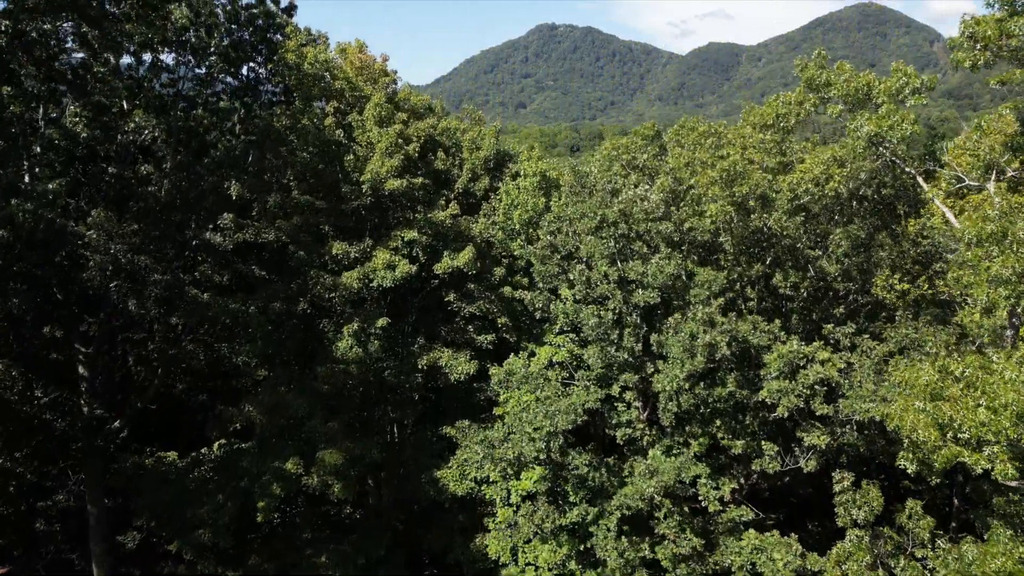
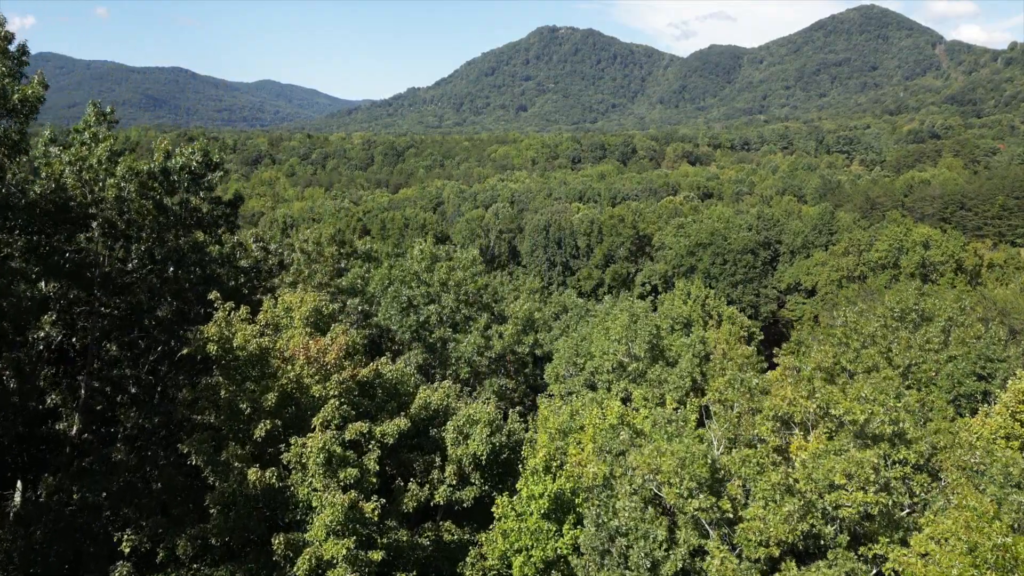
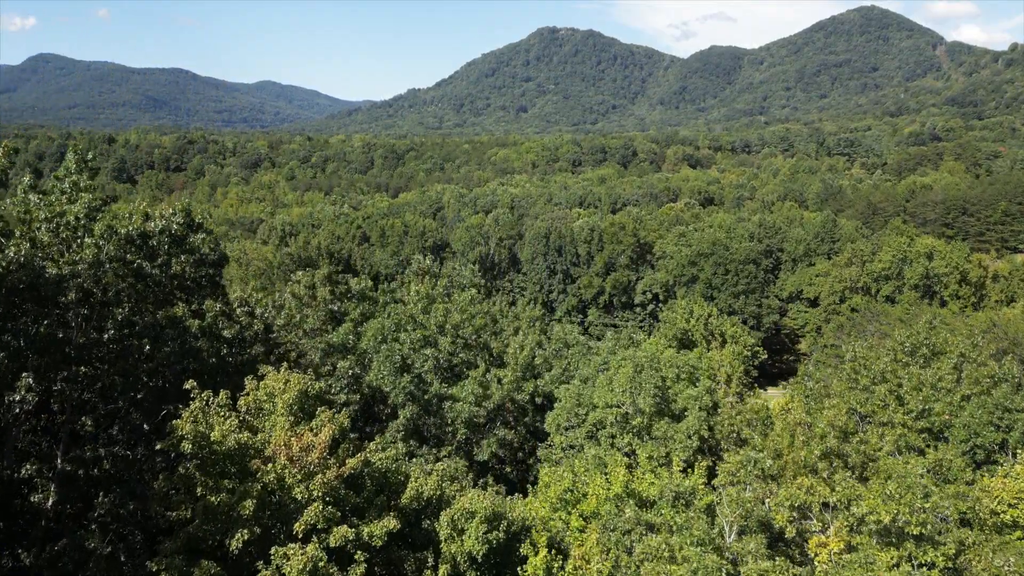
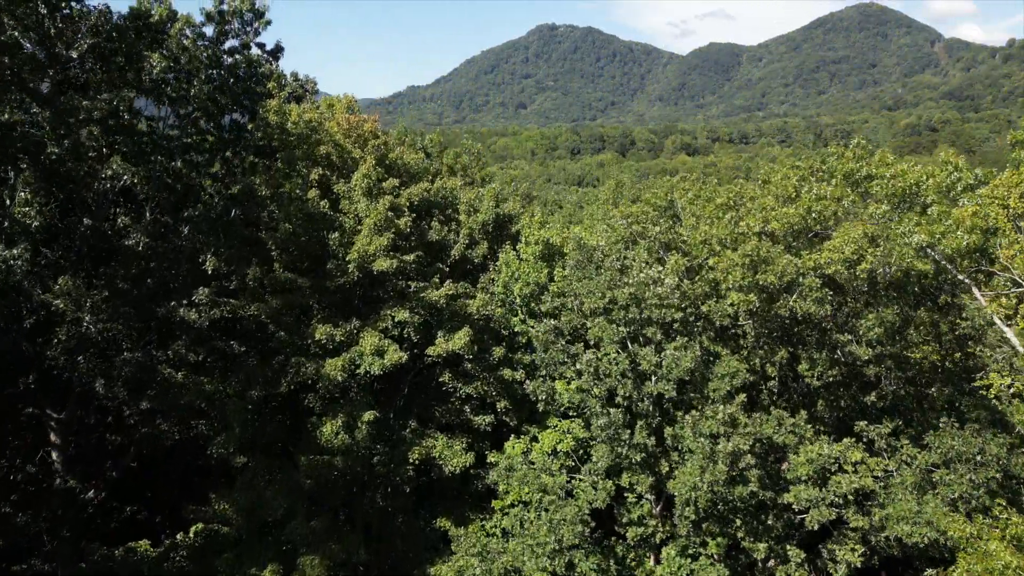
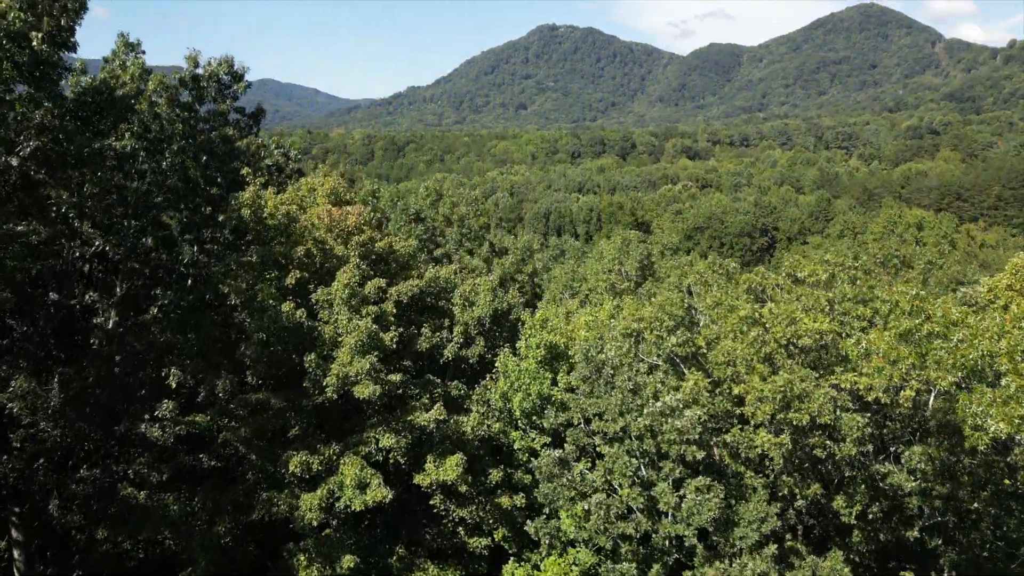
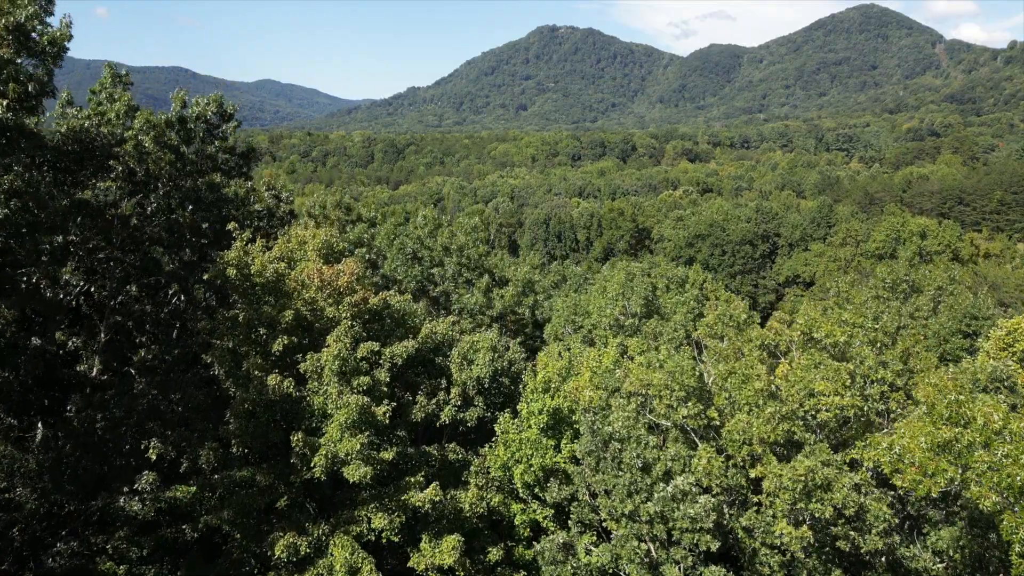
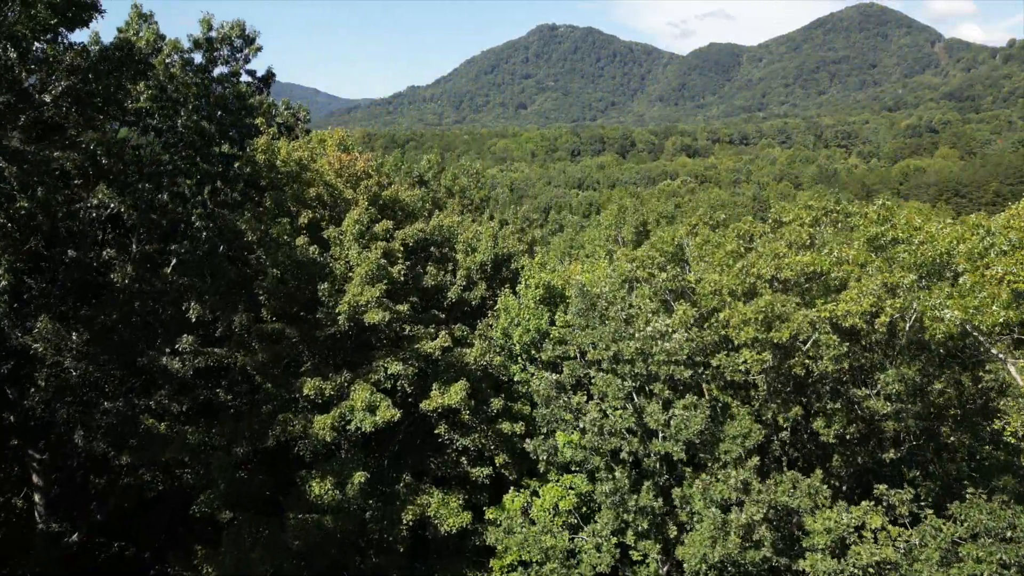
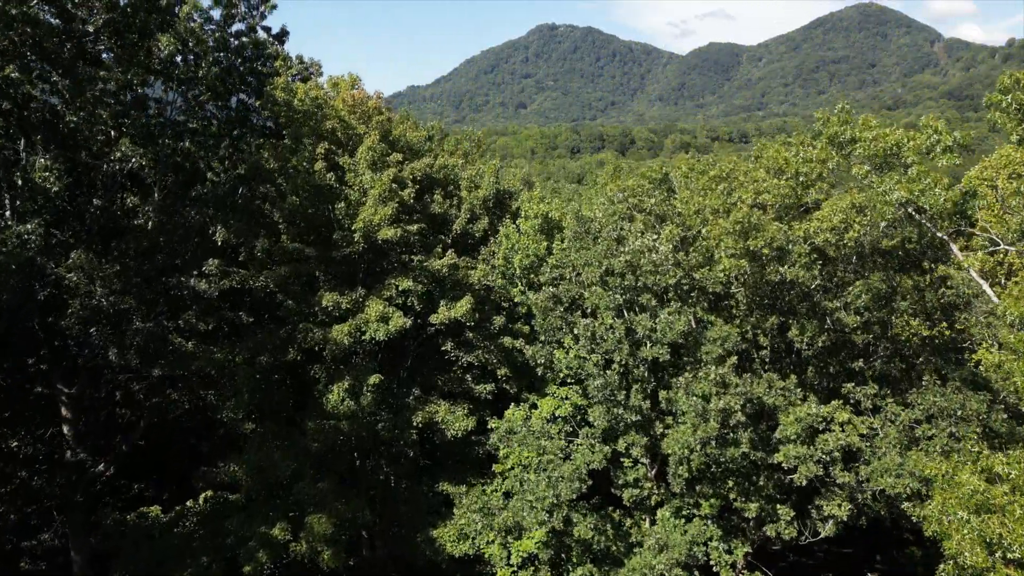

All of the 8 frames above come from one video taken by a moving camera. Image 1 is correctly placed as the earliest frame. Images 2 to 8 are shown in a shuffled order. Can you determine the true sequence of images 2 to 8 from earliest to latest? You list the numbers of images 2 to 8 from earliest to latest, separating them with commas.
8, 4, 7, 5, 6, 2, 3
